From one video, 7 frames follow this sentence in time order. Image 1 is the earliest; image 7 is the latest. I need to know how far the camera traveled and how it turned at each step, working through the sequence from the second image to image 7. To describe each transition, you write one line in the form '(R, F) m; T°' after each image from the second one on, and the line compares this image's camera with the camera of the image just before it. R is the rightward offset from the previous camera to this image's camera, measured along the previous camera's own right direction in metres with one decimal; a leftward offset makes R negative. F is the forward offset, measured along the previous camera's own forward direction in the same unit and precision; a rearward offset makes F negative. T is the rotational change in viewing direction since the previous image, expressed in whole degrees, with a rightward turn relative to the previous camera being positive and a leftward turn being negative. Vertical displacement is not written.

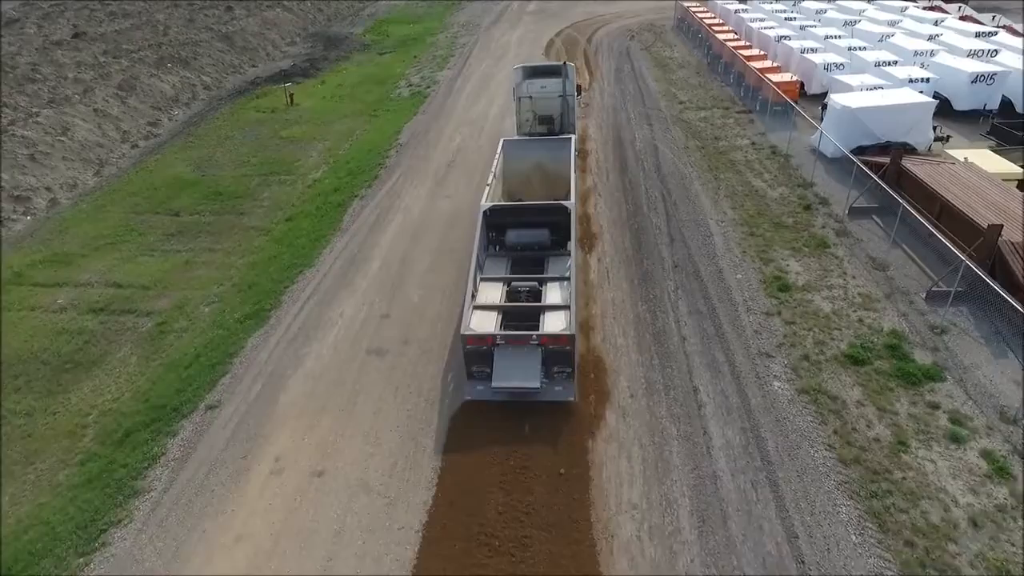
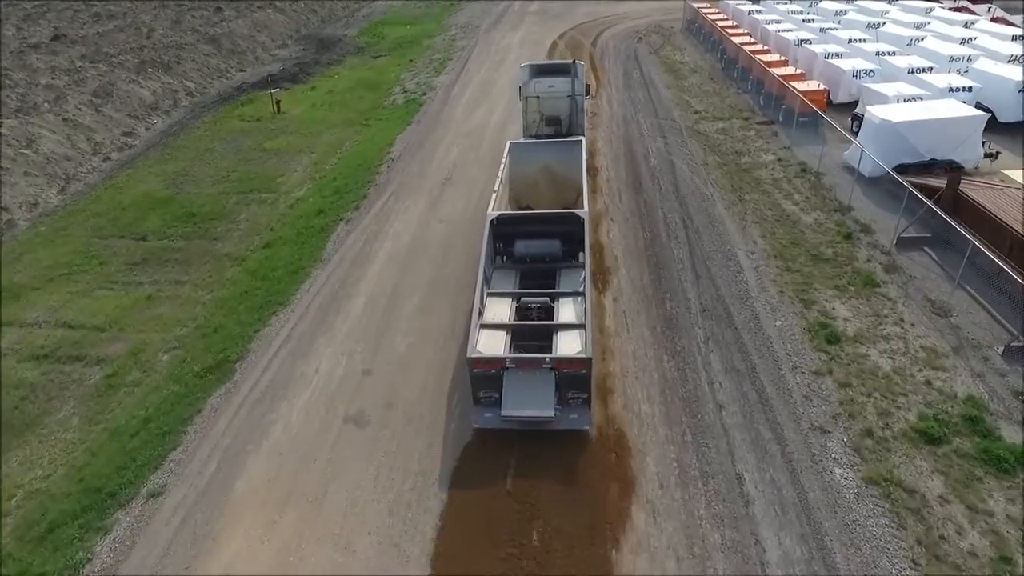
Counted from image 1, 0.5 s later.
(-0.1, +2.0) m; 0°
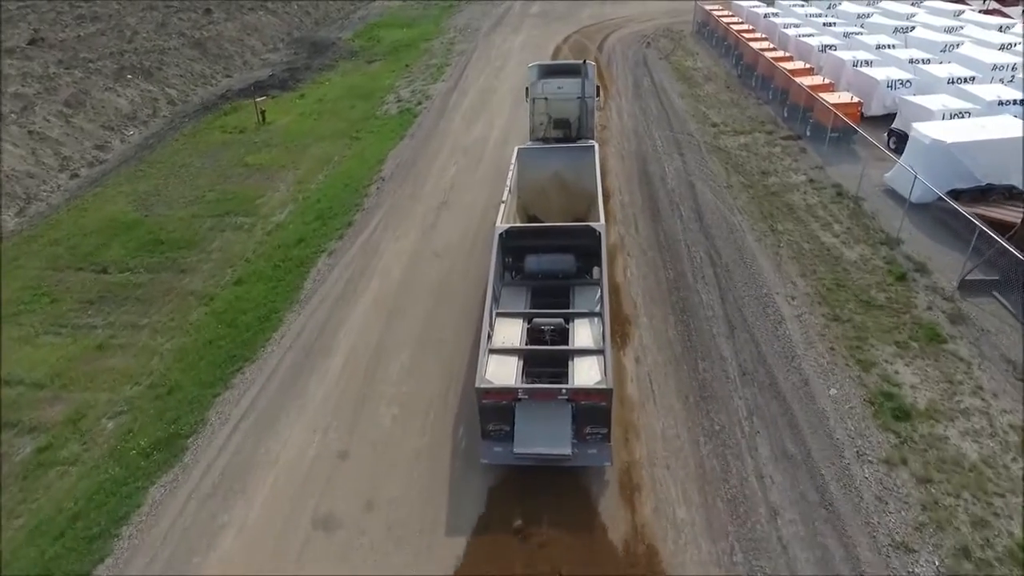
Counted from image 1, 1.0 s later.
(-0.1, +2.0) m; 0°
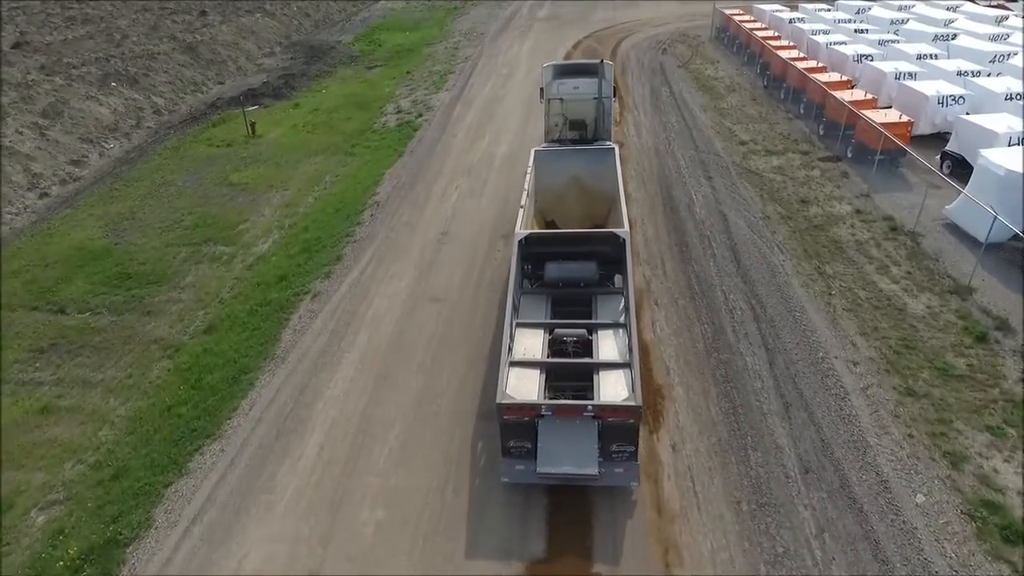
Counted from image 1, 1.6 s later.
(-0.1, +2.0) m; 0°
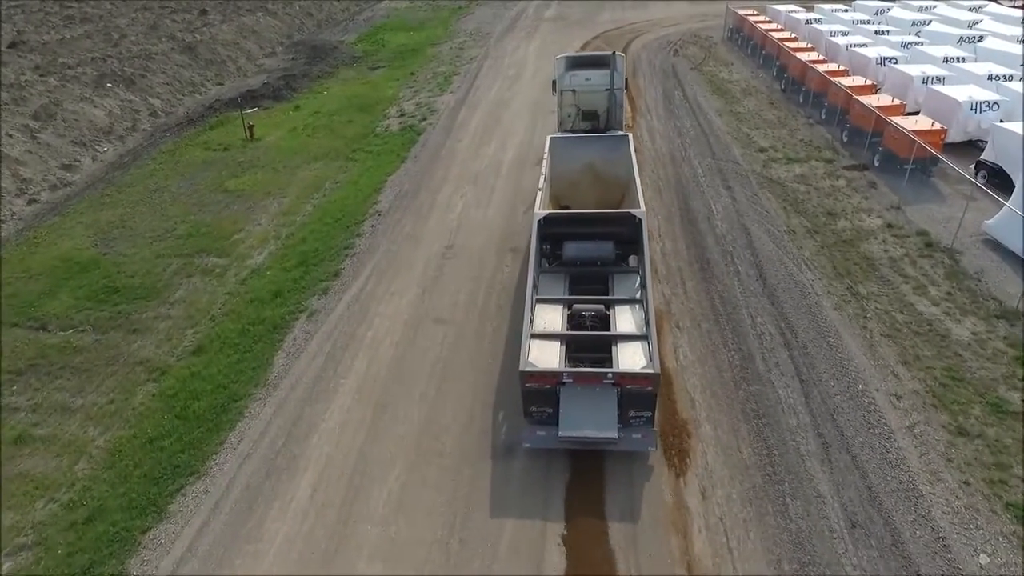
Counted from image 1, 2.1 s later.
(-0.1, +0.9) m; 0°
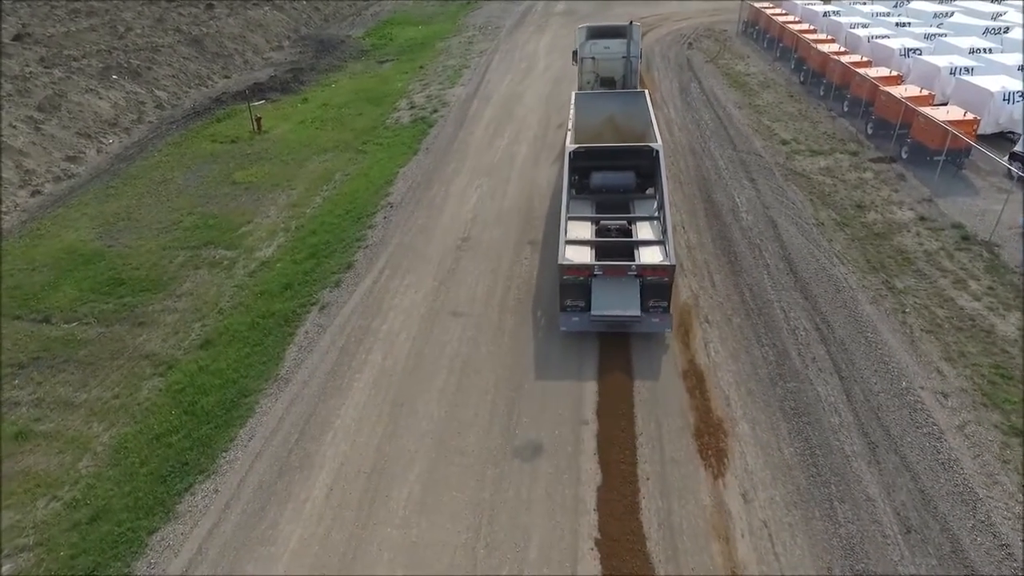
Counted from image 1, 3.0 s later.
(-0.3, +0.5) m; 0°
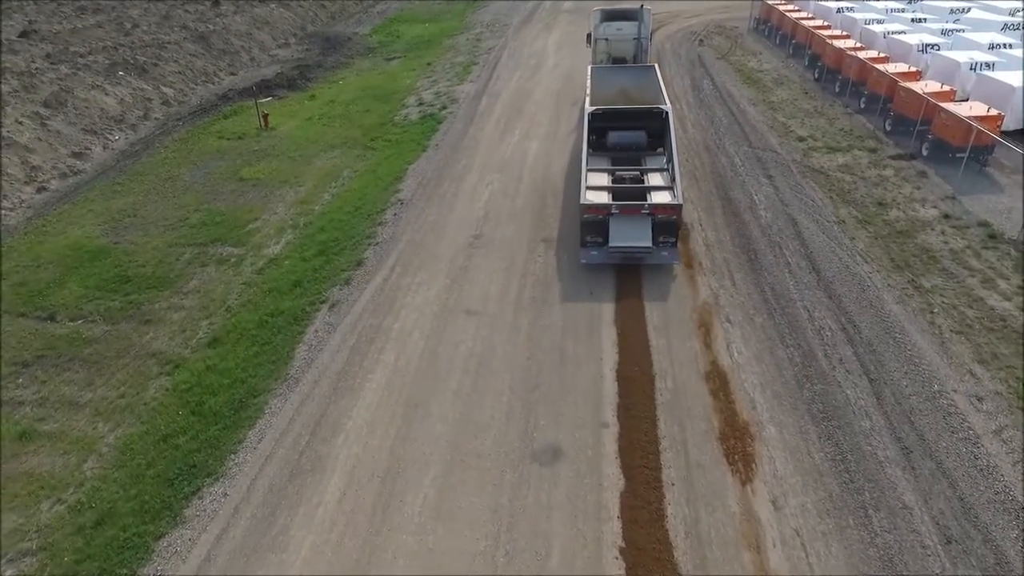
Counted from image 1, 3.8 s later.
(-0.2, +0.3) m; 0°
